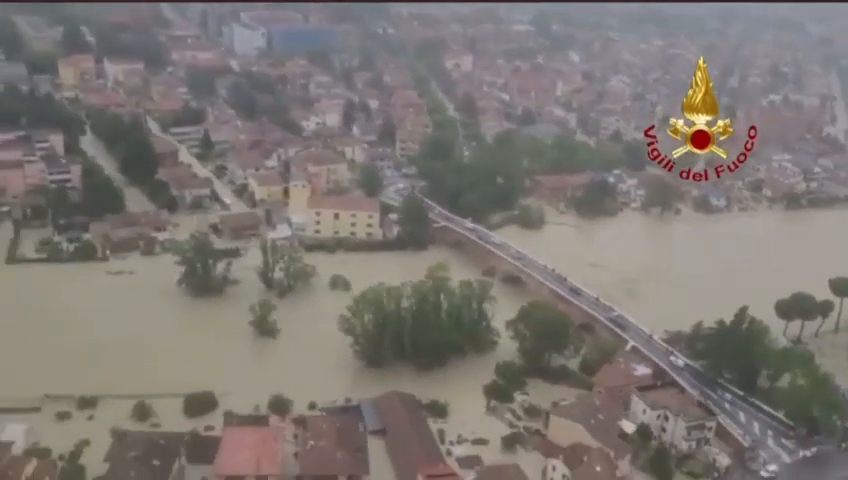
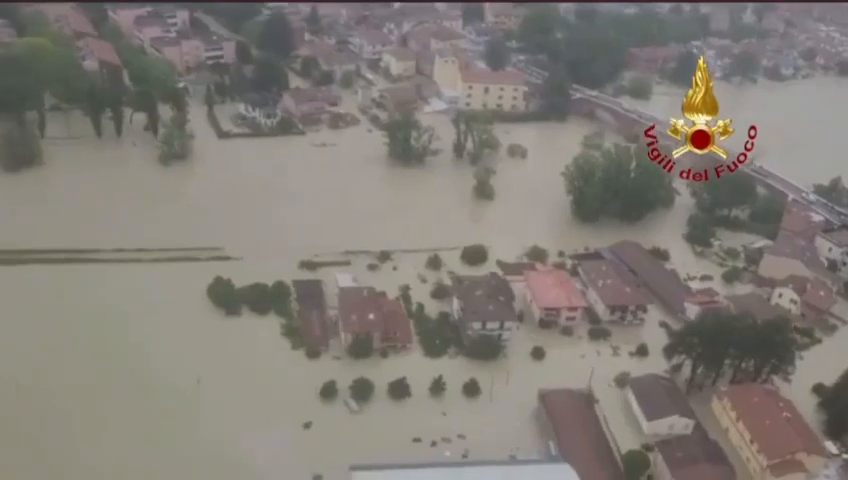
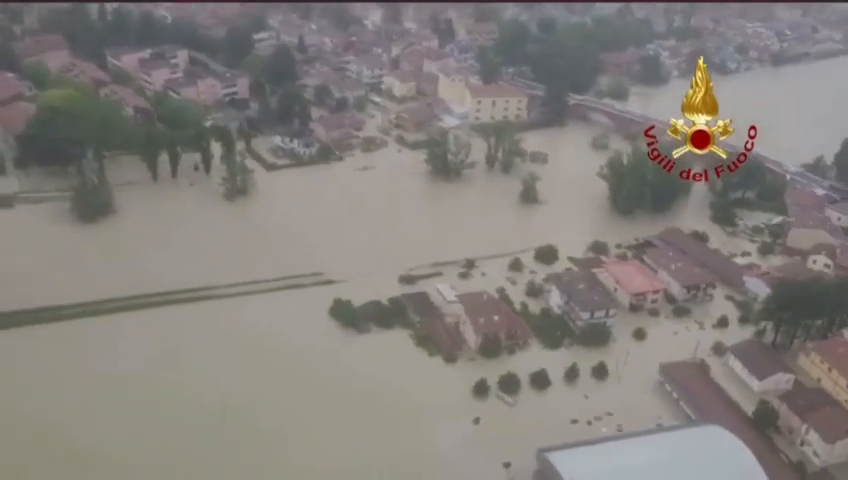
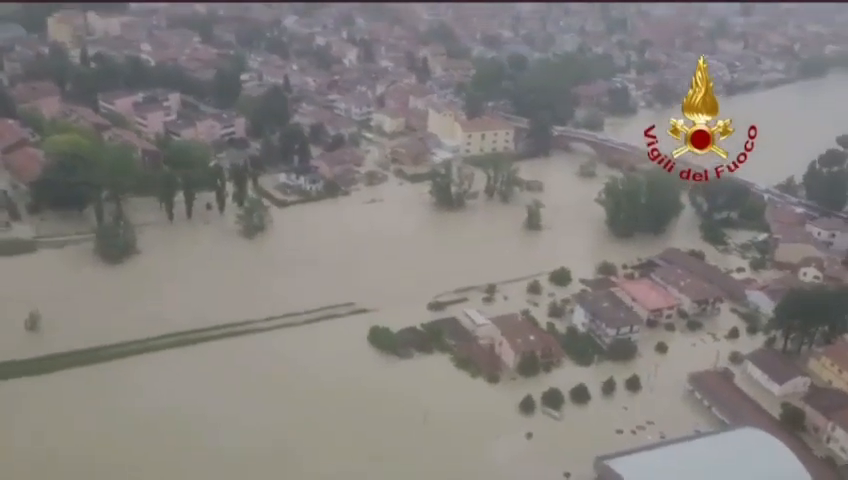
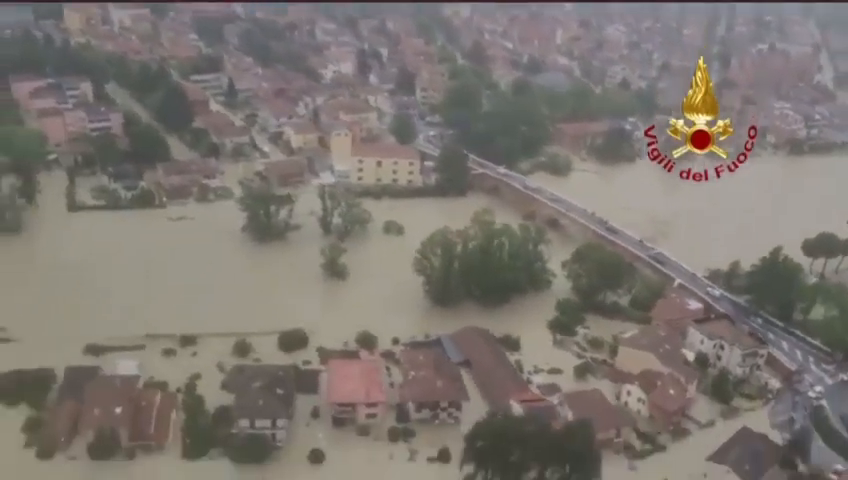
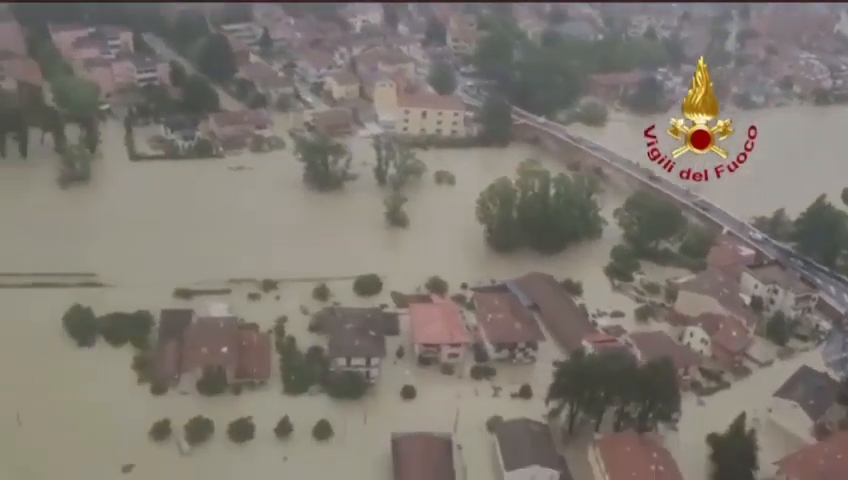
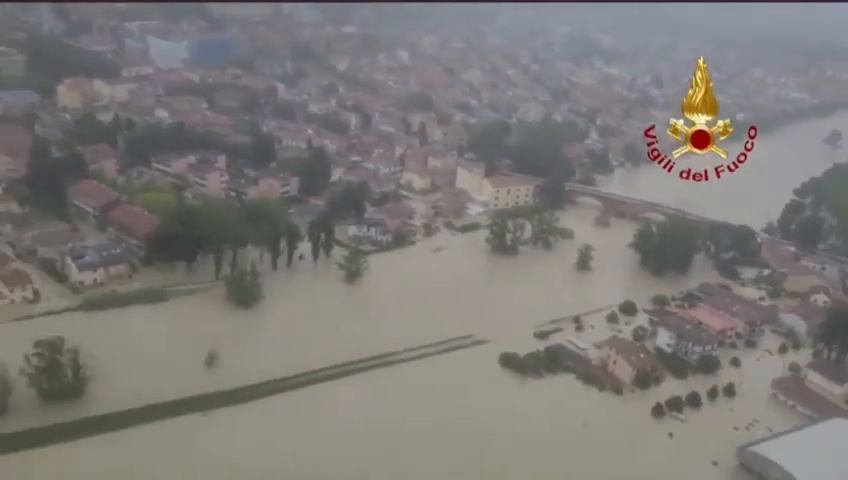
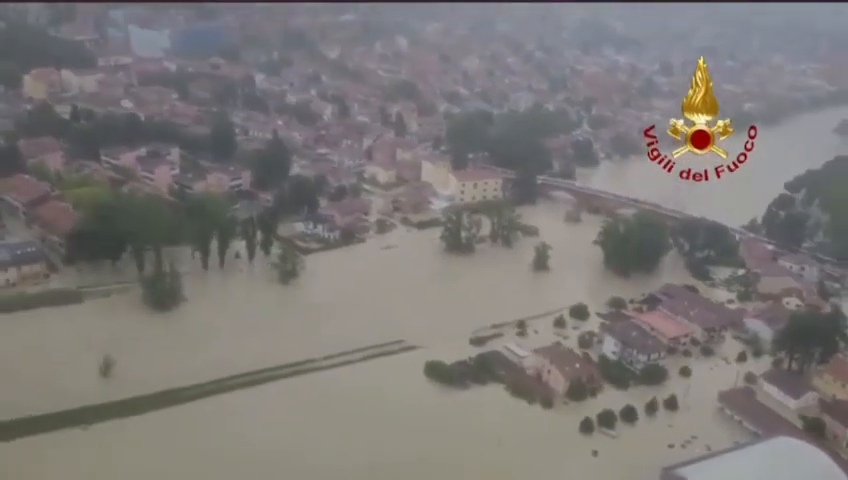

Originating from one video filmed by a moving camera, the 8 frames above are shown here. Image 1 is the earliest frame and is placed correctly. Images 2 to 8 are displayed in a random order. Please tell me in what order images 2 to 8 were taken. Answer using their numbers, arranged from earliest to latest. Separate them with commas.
5, 6, 2, 3, 4, 8, 7
